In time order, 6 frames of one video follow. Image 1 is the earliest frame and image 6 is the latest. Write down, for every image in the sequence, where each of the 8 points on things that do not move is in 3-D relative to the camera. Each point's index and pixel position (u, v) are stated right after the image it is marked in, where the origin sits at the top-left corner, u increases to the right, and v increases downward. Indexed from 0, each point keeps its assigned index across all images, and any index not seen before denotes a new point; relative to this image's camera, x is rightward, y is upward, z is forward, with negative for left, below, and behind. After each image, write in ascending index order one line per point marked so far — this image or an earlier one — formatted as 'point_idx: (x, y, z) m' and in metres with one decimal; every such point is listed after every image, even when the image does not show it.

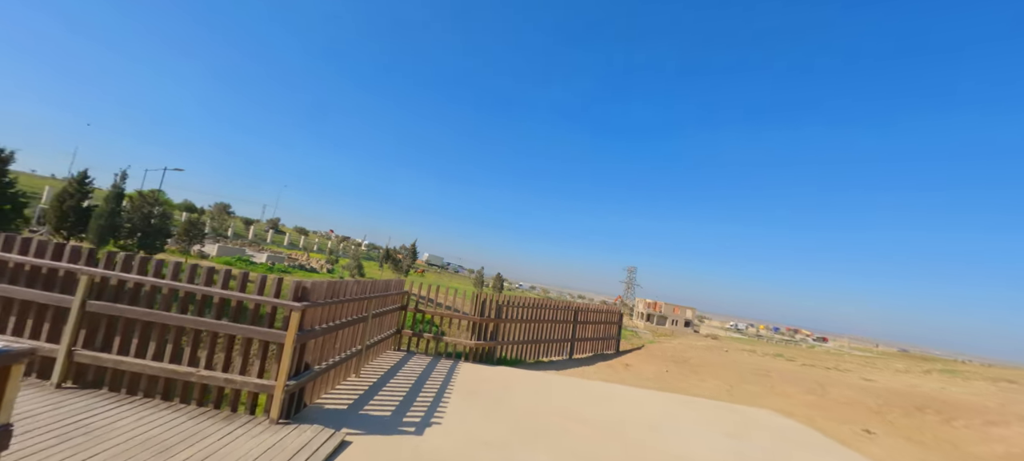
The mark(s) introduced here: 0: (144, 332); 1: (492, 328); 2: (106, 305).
0: (-3.8, -1.0, +4.0) m
1: (-0.4, -2.1, +8.3) m
2: (-4.1, -0.8, +3.9) m
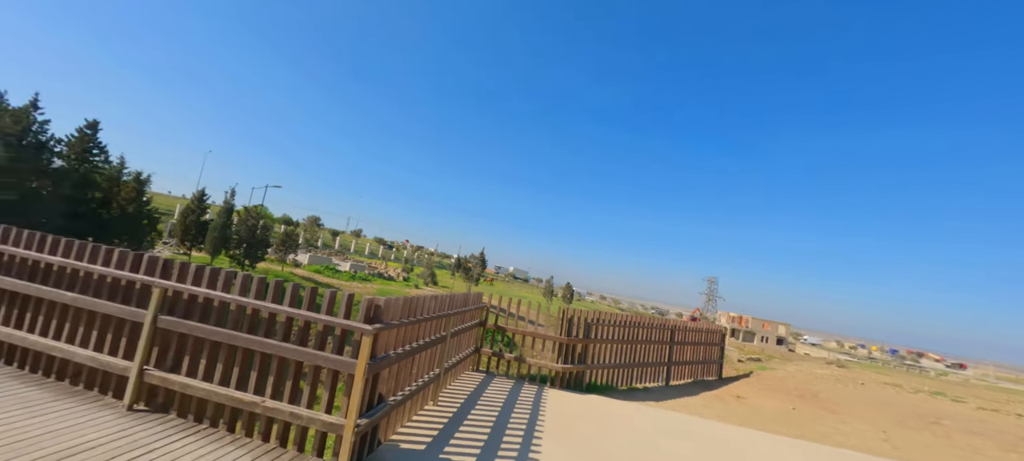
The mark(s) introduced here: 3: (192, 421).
0: (-2.8, -1.1, +3.6) m
1: (+1.3, -2.3, +7.3) m
2: (-3.1, -0.8, +3.6) m
3: (-2.9, -1.7, +3.5) m
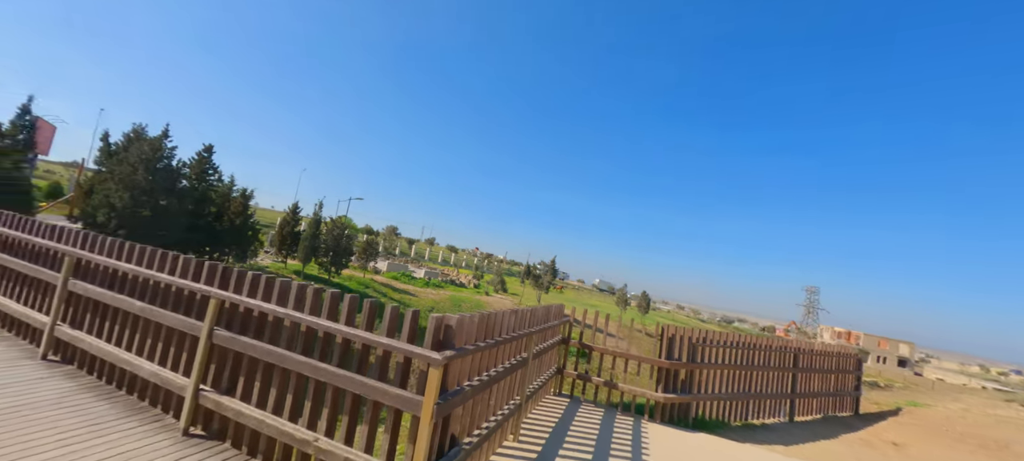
0: (-2.0, -1.2, +3.1) m
1: (+2.7, -2.3, +6.0) m
2: (-2.3, -0.9, +3.1) m
3: (-2.1, -1.8, +3.1) m
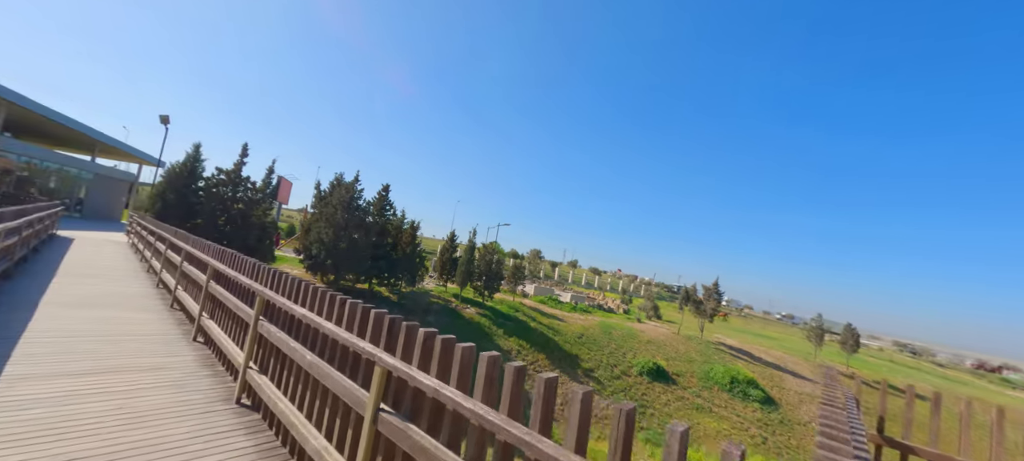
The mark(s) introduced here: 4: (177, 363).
0: (-0.4, -1.4, +2.0) m
1: (+5.1, -2.4, +3.0) m
2: (-0.7, -1.1, +2.2) m
3: (-0.5, -2.0, +2.0) m
4: (-4.1, -1.6, +4.7) m
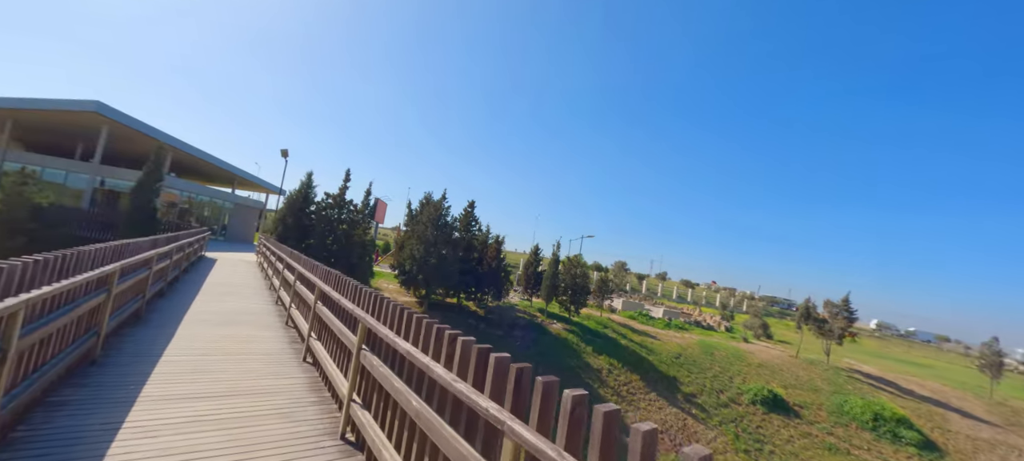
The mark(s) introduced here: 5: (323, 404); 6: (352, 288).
0: (+0.4, -1.4, +1.3) m
1: (+5.9, -2.3, +1.2) m
2: (+0.1, -1.2, +1.5) m
3: (+0.3, -2.1, +1.3) m
4: (-2.7, -1.9, +4.7) m
5: (-2.1, -2.0, +4.4) m
6: (-2.1, -0.7, +5.0) m
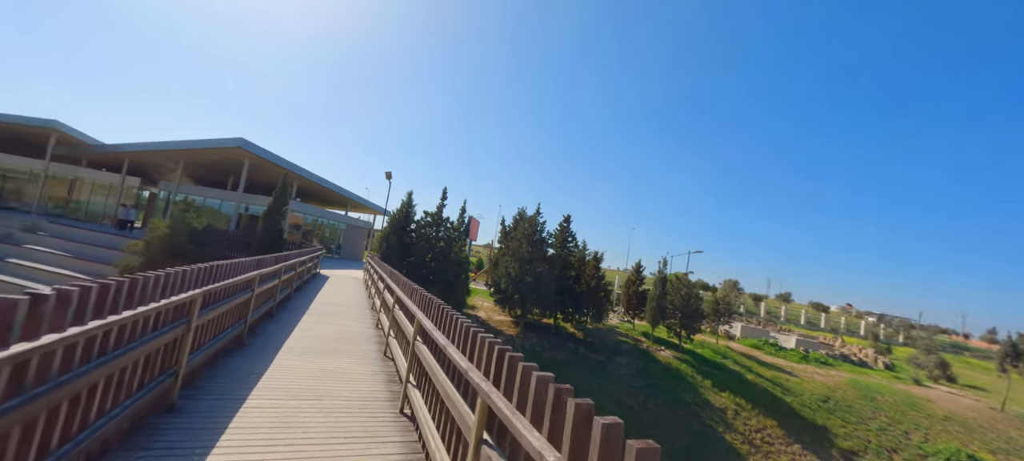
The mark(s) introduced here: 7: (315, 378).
0: (+1.0, -1.4, -0.5) m
1: (+6.4, -2.2, -1.9) m
2: (+0.8, -1.2, -0.2) m
3: (+0.9, -2.0, -0.5) m
4: (-1.2, -2.1, +3.5) m
5: (-0.7, -2.1, +3.1) m
6: (-0.5, -0.9, +3.8) m
7: (-2.7, -2.0, +5.4) m
